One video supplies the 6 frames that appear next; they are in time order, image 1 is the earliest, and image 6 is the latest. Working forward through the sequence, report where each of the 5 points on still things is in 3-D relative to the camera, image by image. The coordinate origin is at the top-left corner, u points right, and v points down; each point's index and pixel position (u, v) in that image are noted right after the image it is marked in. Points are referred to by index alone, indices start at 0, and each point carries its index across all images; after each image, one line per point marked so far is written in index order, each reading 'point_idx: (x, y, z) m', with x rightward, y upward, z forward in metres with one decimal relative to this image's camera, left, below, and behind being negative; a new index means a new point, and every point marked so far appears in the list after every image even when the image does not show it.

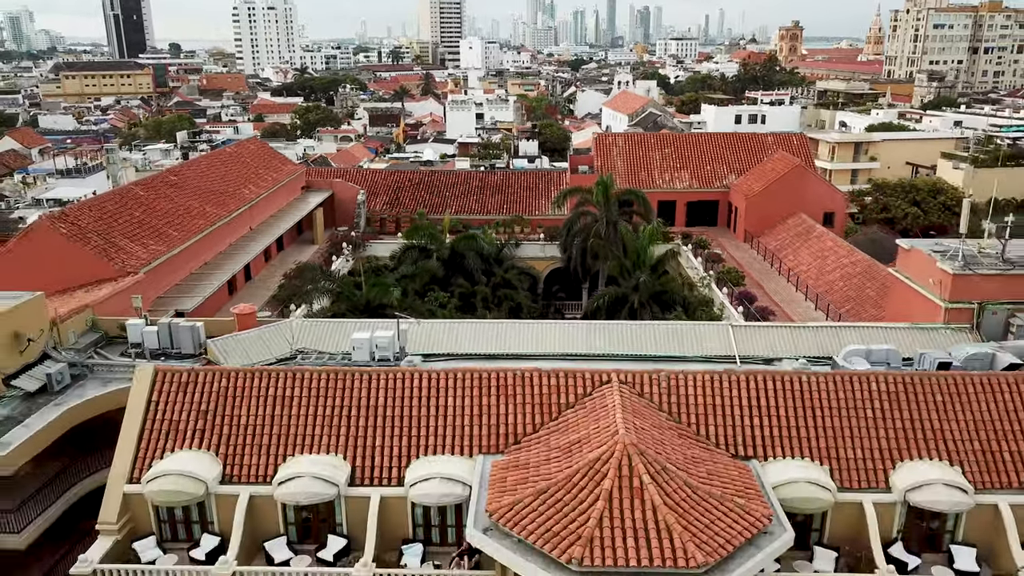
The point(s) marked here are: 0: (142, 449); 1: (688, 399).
0: (-7.3, -3.2, +18.1) m
1: (+3.5, -2.2, +18.4) m
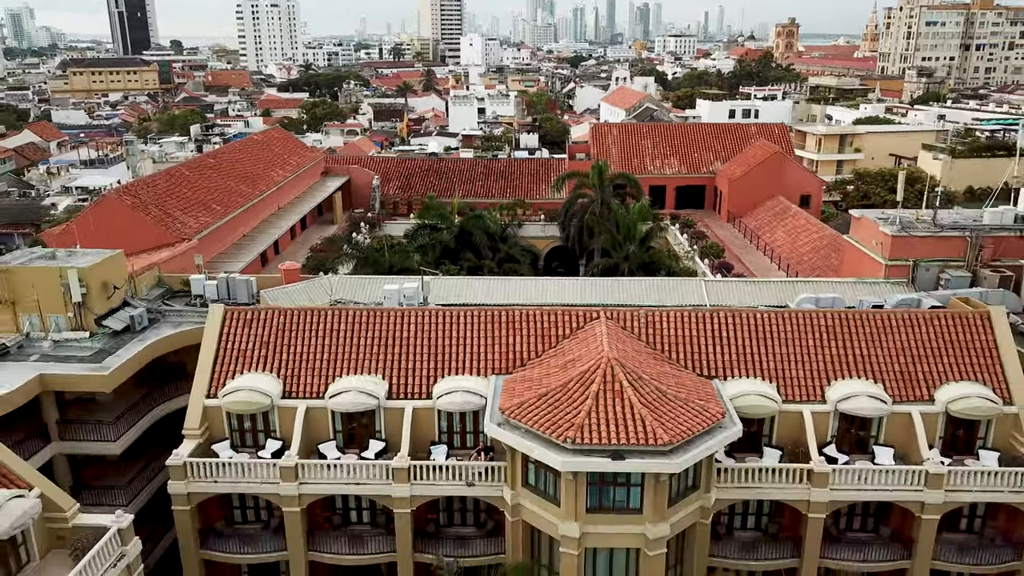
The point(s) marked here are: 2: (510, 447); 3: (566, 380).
0: (-7.1, -2.0, +22.1) m
1: (+3.7, -1.1, +22.4) m
2: (0.0, -3.3, +19.2) m
3: (+1.1, -2.0, +19.8) m
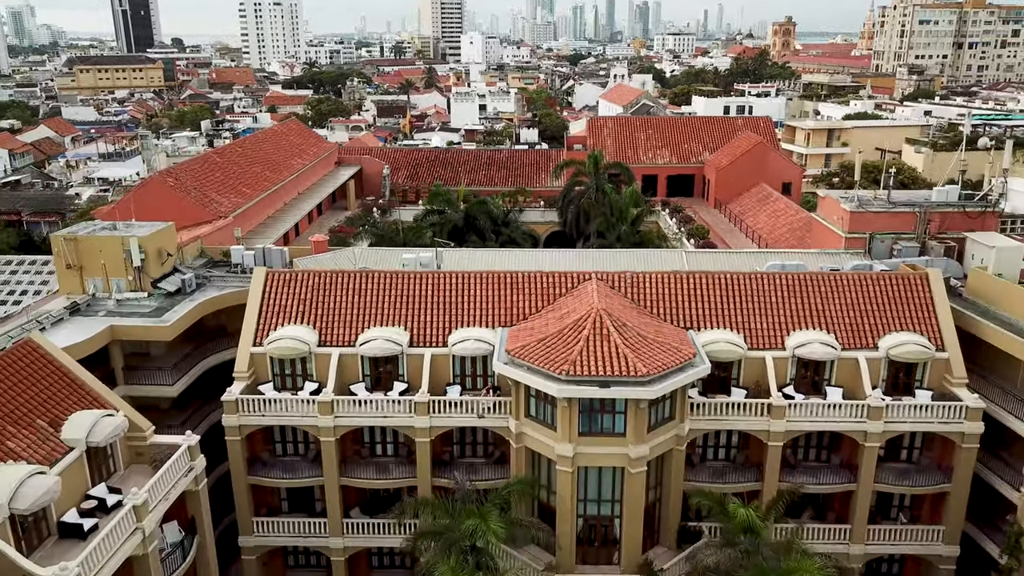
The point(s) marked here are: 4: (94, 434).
0: (-7.0, -1.0, +25.7) m
1: (+3.8, -0.1, +26.0) m
2: (+0.1, -2.3, +22.7) m
3: (+1.2, -1.0, +23.3) m
4: (-8.8, -3.0, +19.3) m
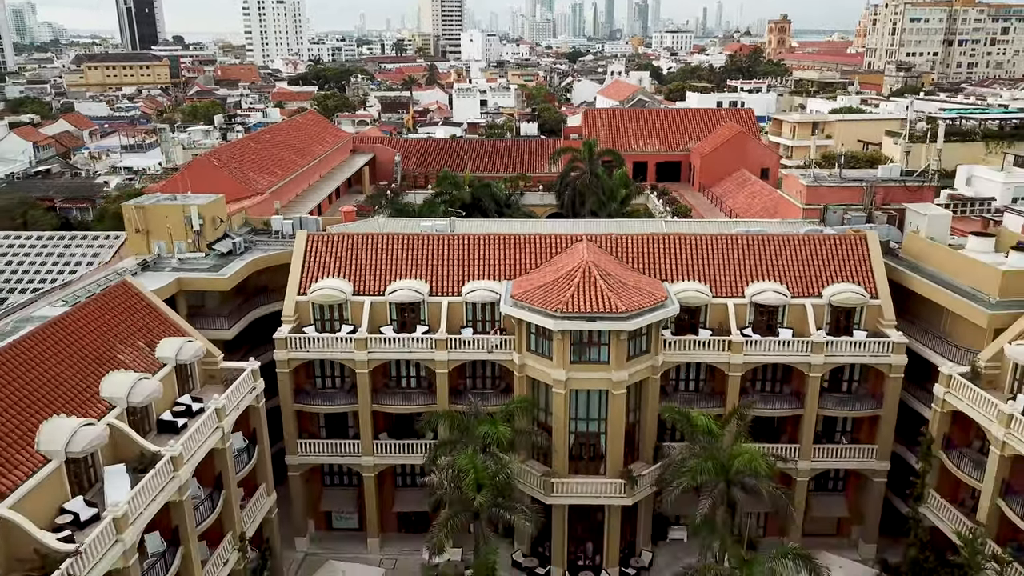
0: (-6.9, +0.3, +30.5) m
1: (+3.9, +1.3, +30.8) m
2: (+0.2, -1.0, +27.5) m
3: (+1.4, +0.3, +28.1) m
4: (-8.6, -1.7, +24.2) m
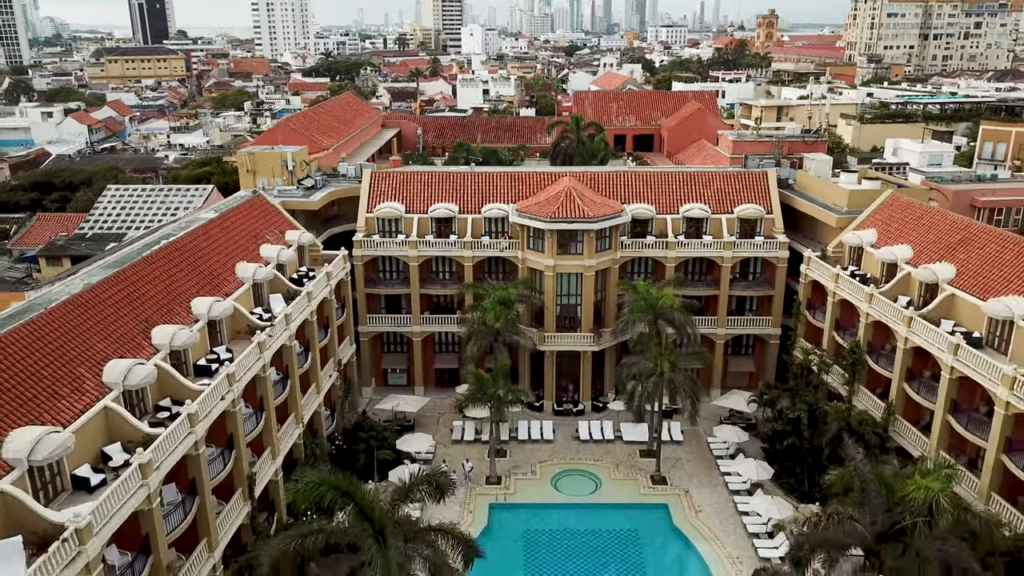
0: (-6.7, +4.1, +43.2) m
1: (+4.1, +5.0, +43.6) m
2: (+0.4, +2.7, +40.3) m
3: (+1.6, +4.1, +40.9) m
4: (-8.4, +2.0, +36.9) m
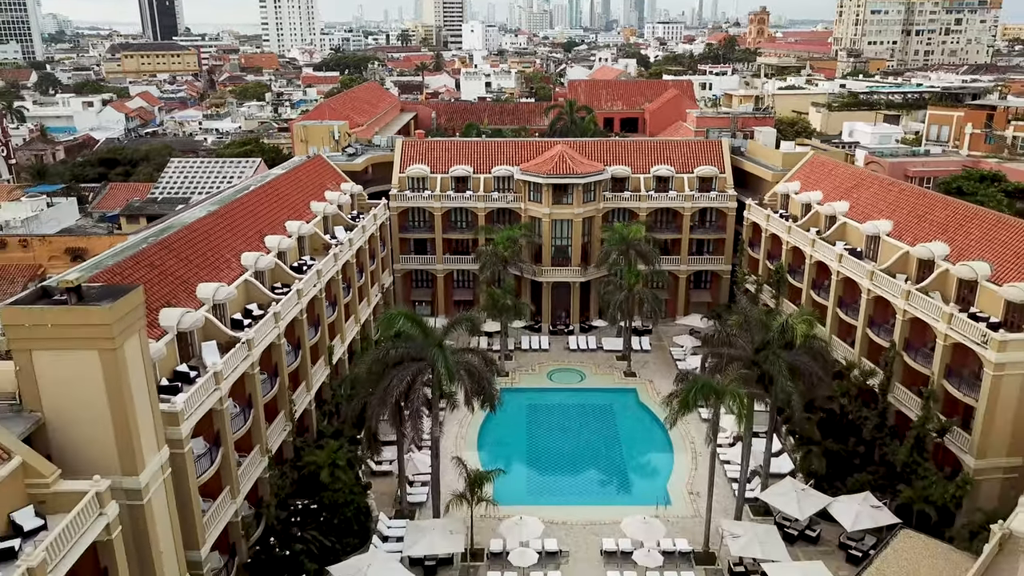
0: (-6.4, +7.2, +53.7) m
1: (+4.3, +8.2, +54.1) m
2: (+0.7, +5.9, +50.9) m
3: (+1.8, +7.2, +51.4) m
4: (-8.2, +5.1, +47.4) m
